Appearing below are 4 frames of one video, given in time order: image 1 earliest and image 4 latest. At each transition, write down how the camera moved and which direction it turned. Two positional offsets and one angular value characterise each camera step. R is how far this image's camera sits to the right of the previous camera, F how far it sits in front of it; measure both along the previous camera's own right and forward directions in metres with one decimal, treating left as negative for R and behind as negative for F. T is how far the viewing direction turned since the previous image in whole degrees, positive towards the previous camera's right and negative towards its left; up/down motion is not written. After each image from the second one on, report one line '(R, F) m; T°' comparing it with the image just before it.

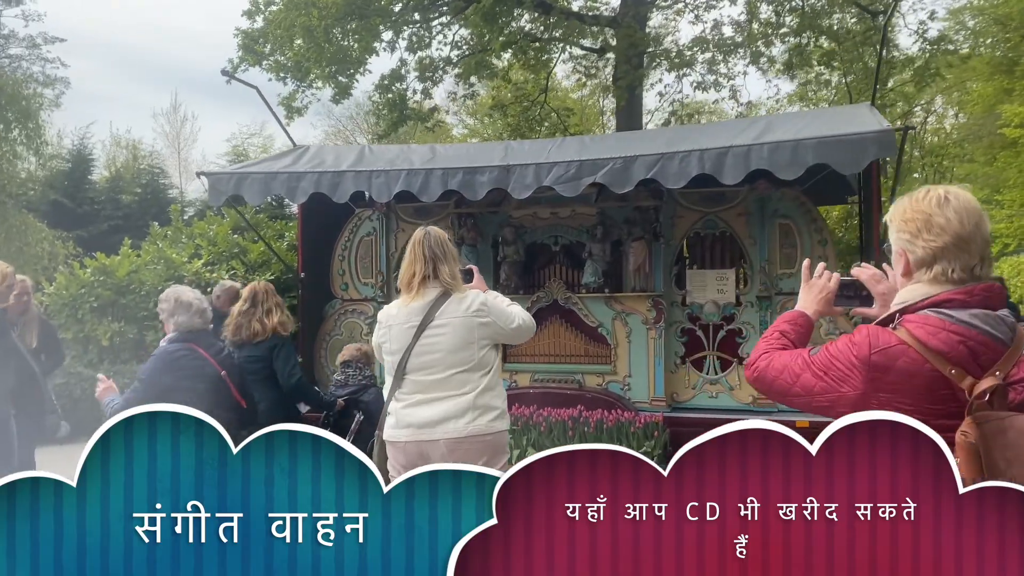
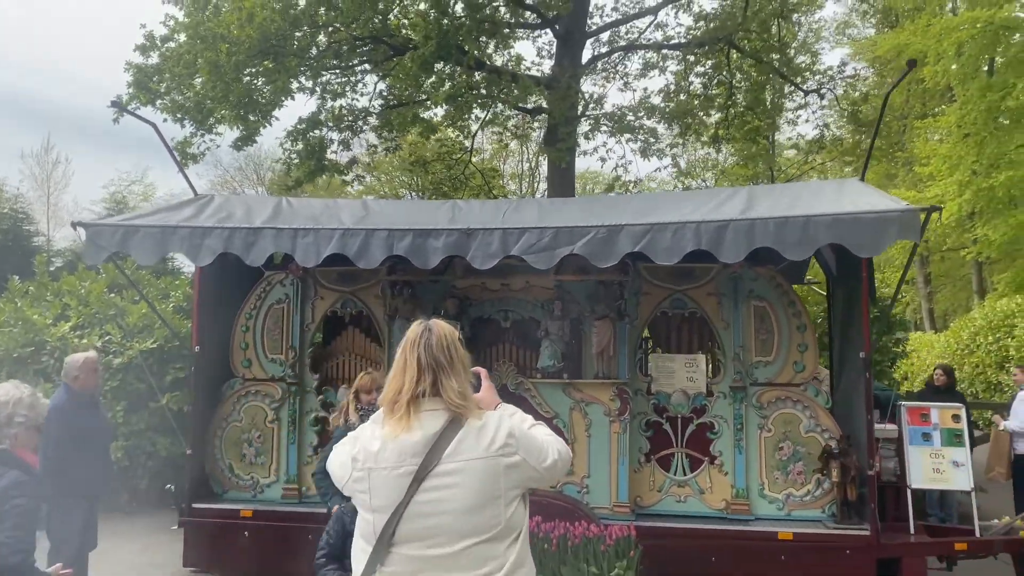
(-0.4, +0.9) m; +8°
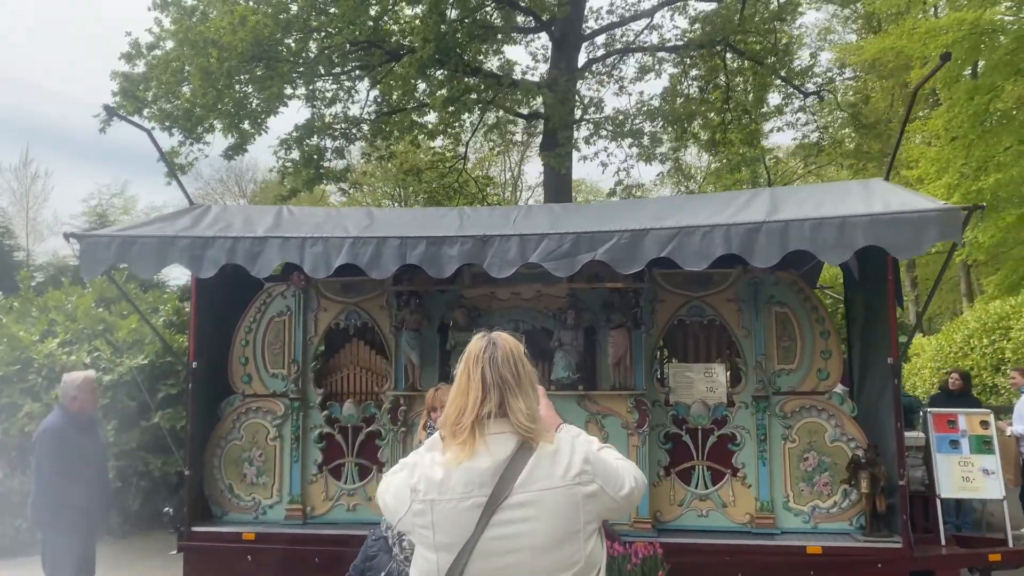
(-0.2, +0.2) m; +1°
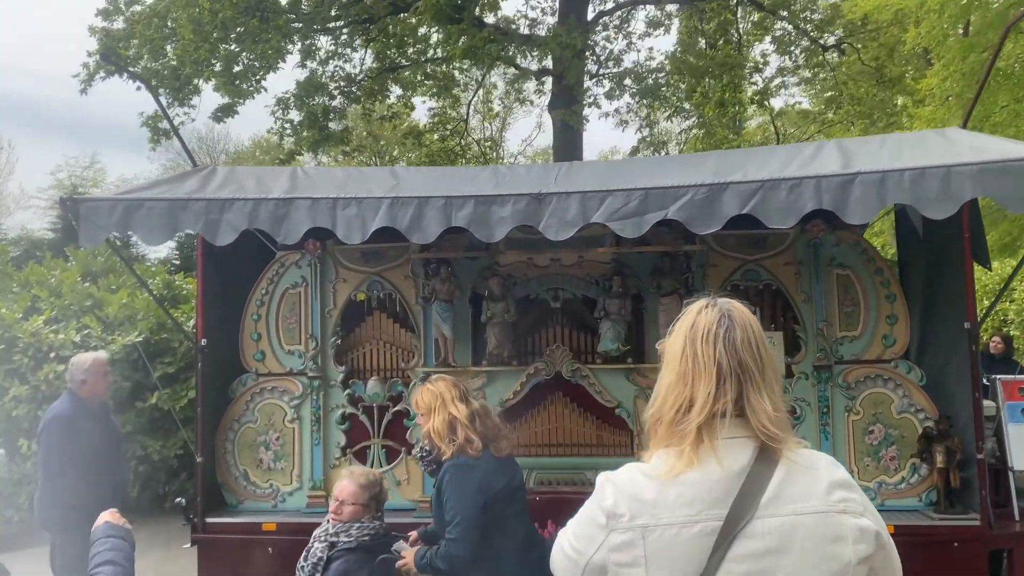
(-0.4, +0.4) m; +2°
